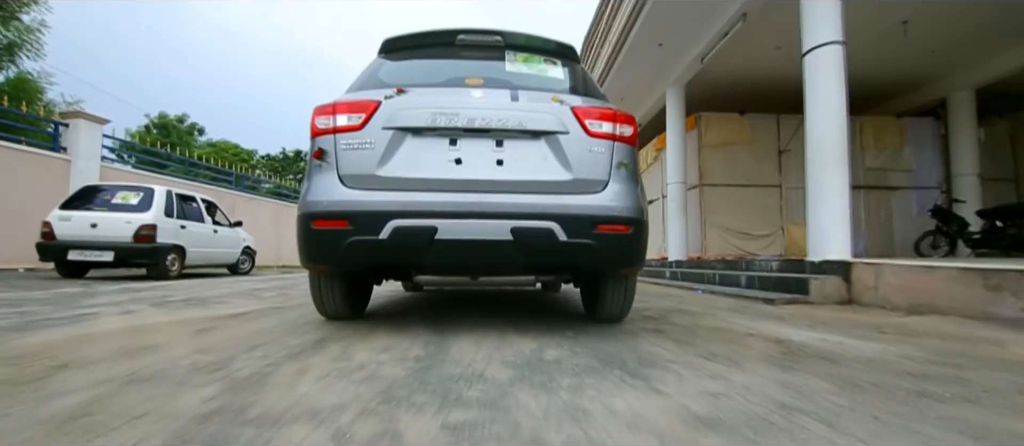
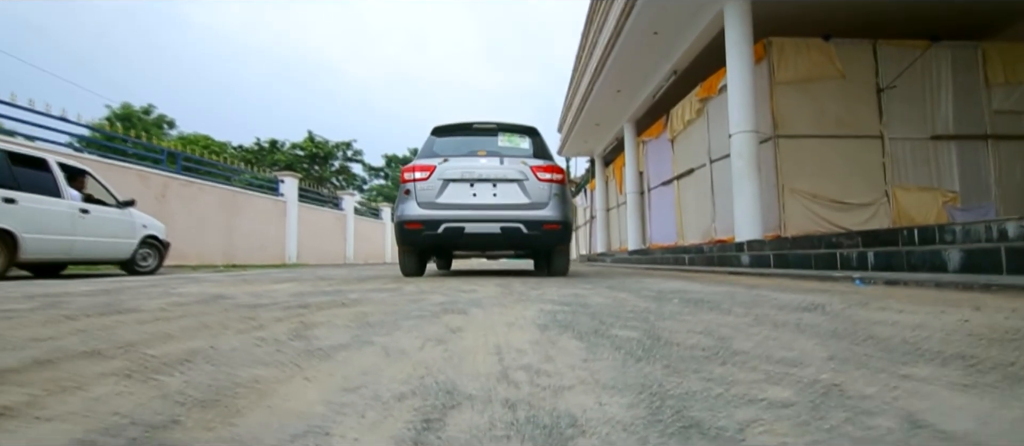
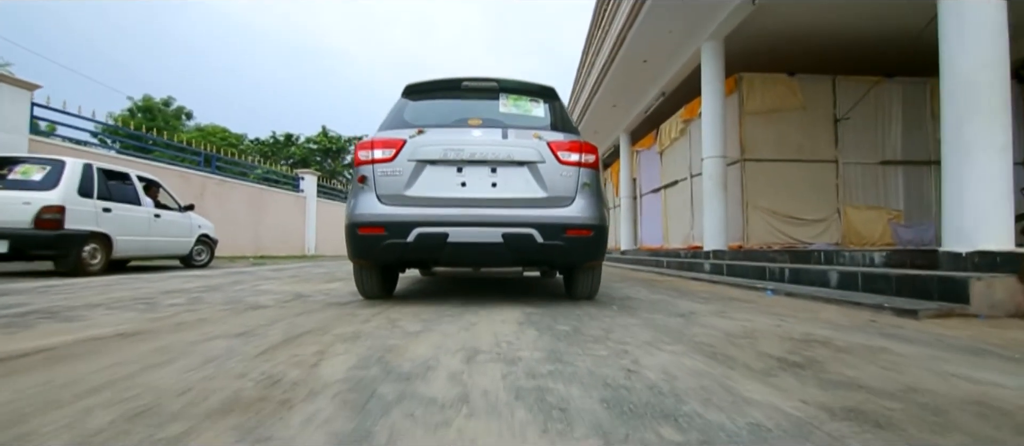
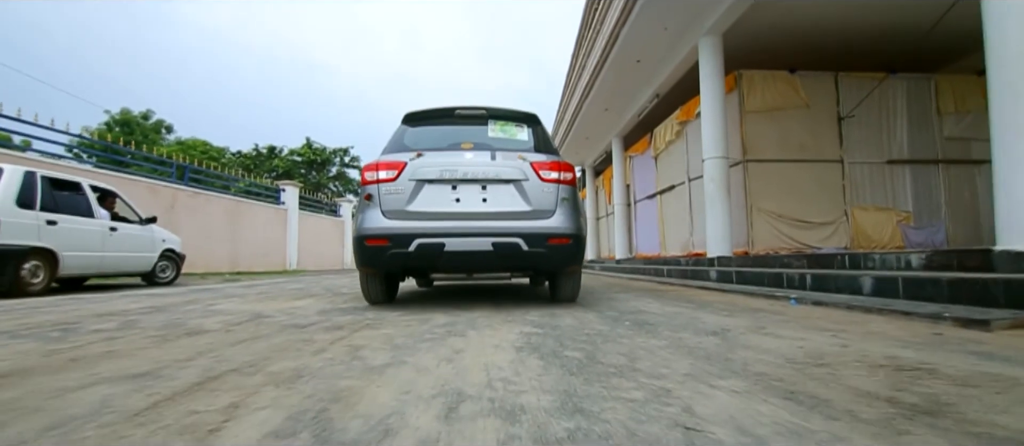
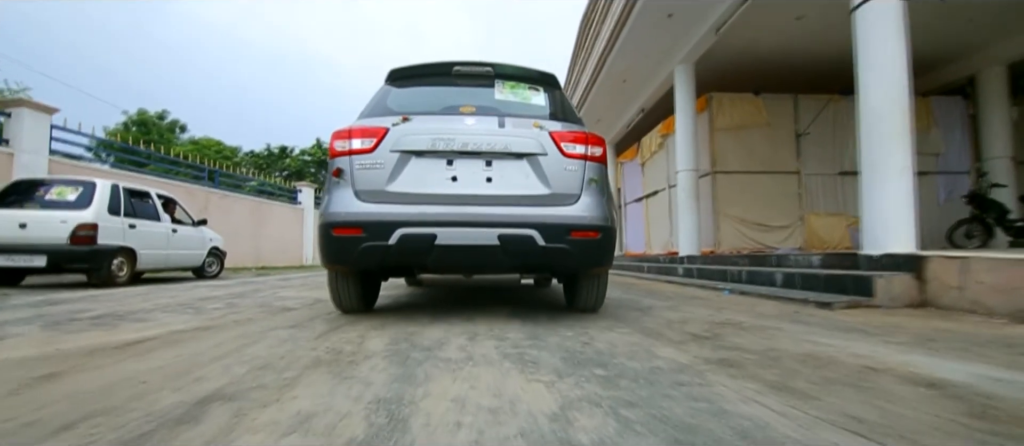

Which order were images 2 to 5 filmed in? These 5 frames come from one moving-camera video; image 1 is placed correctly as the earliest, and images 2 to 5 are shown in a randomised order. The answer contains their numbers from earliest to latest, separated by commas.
5, 3, 4, 2
